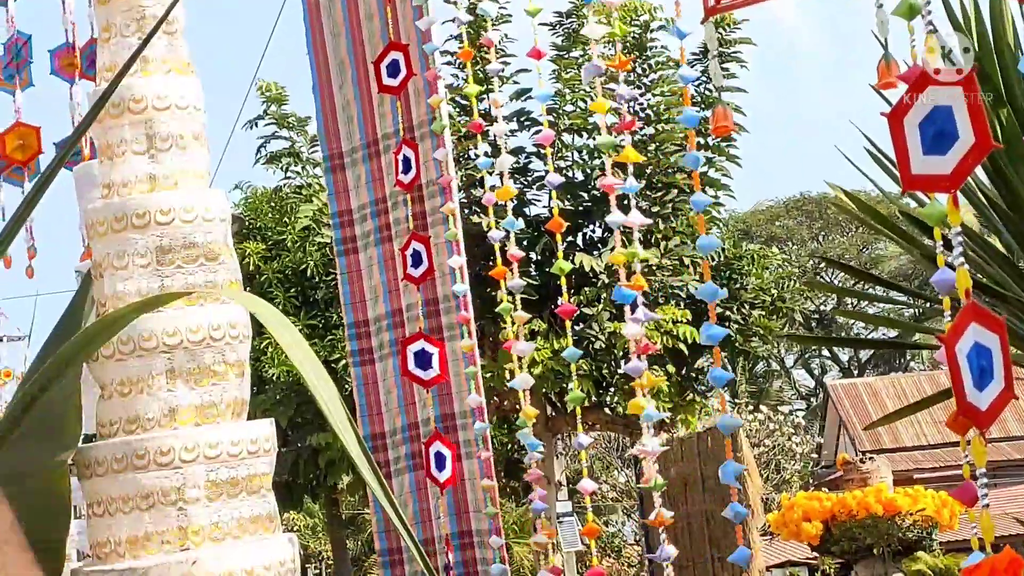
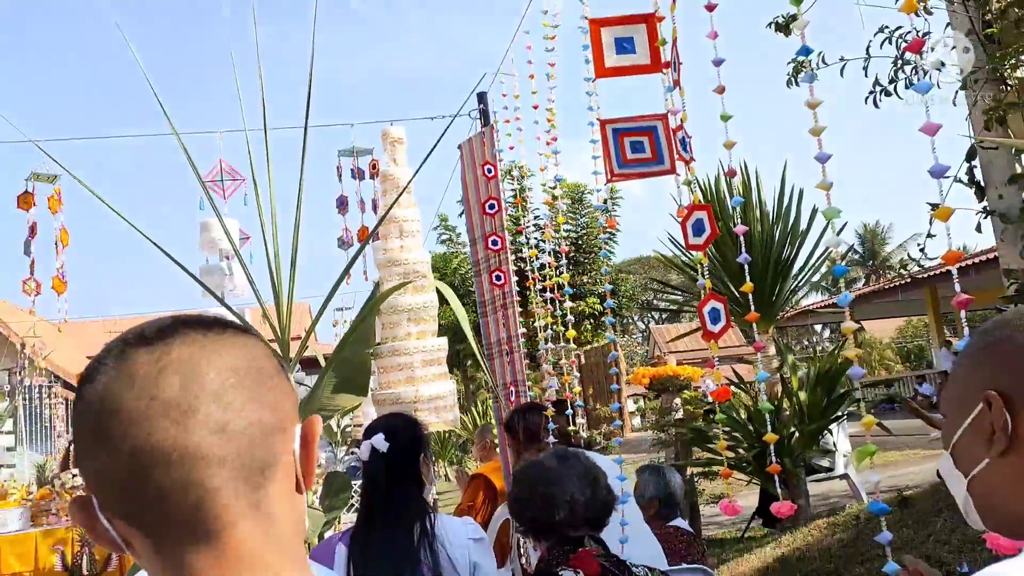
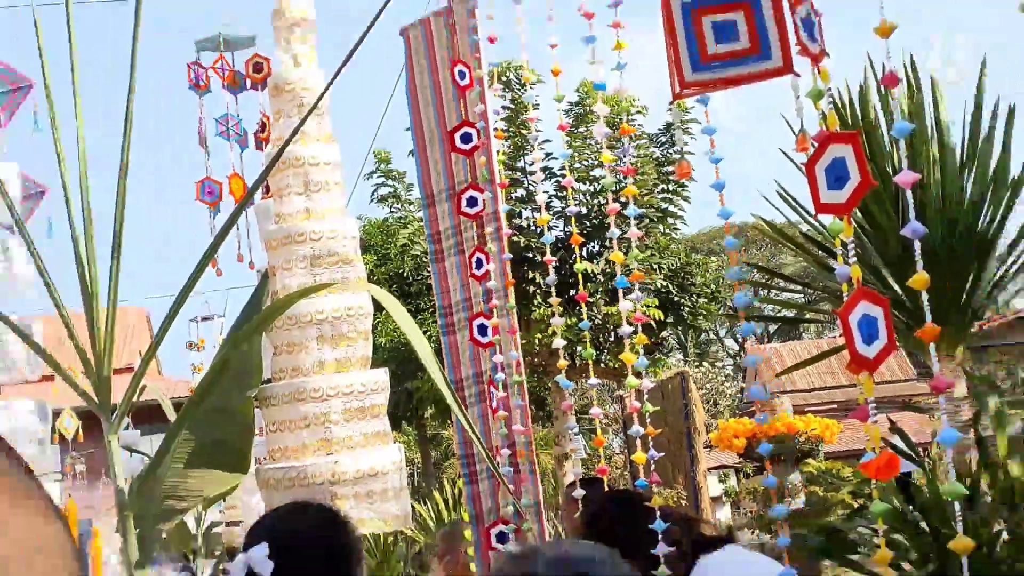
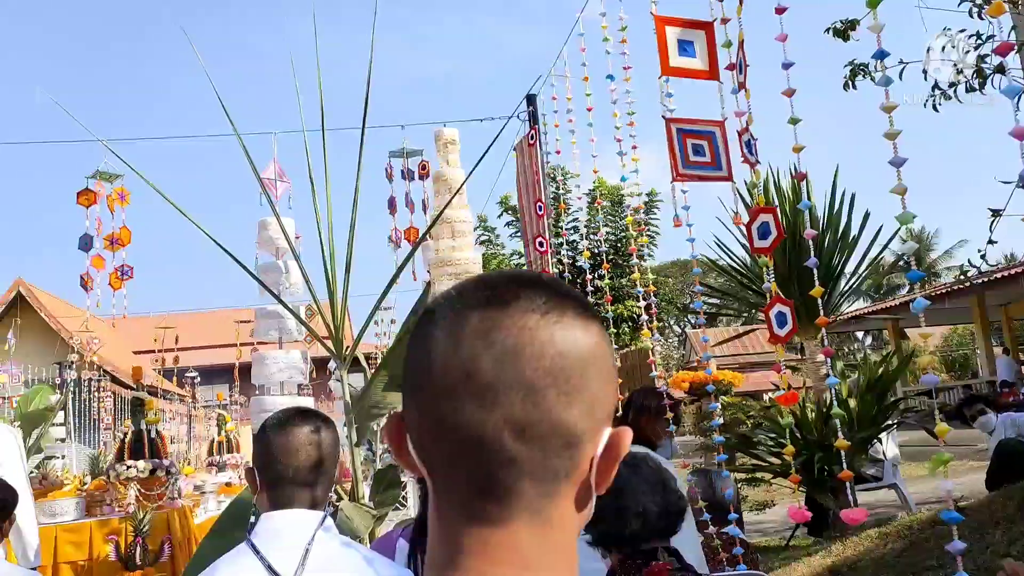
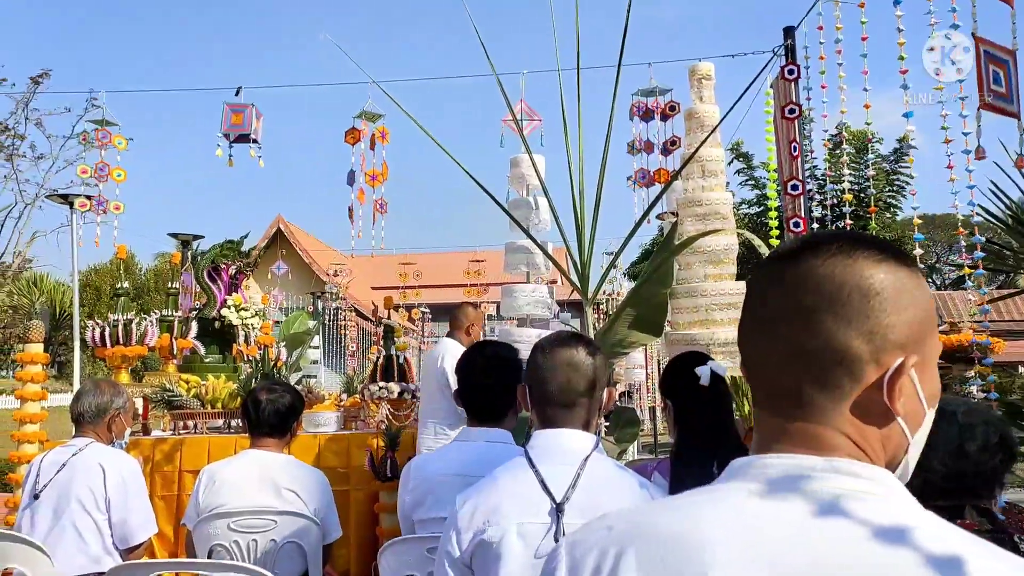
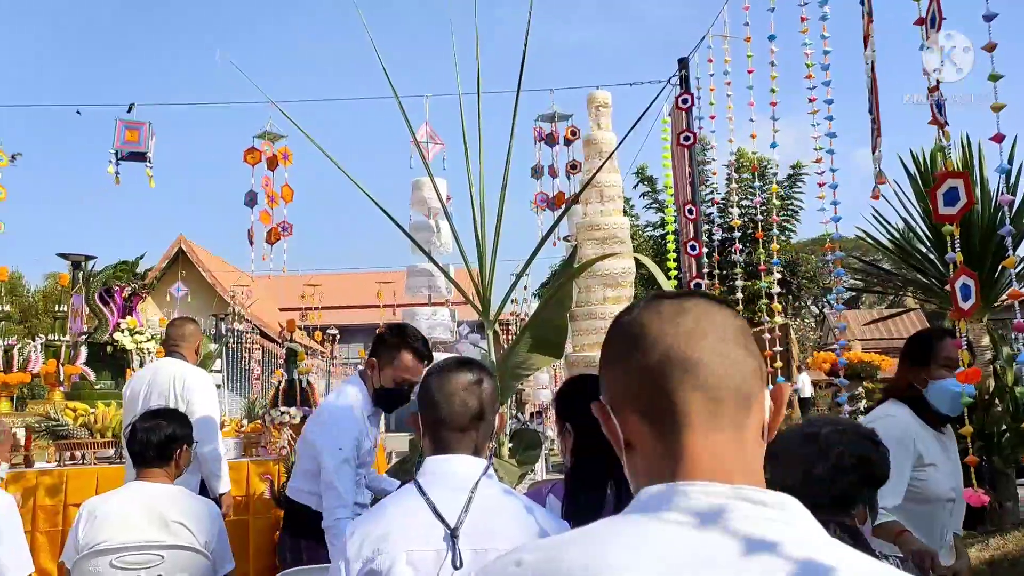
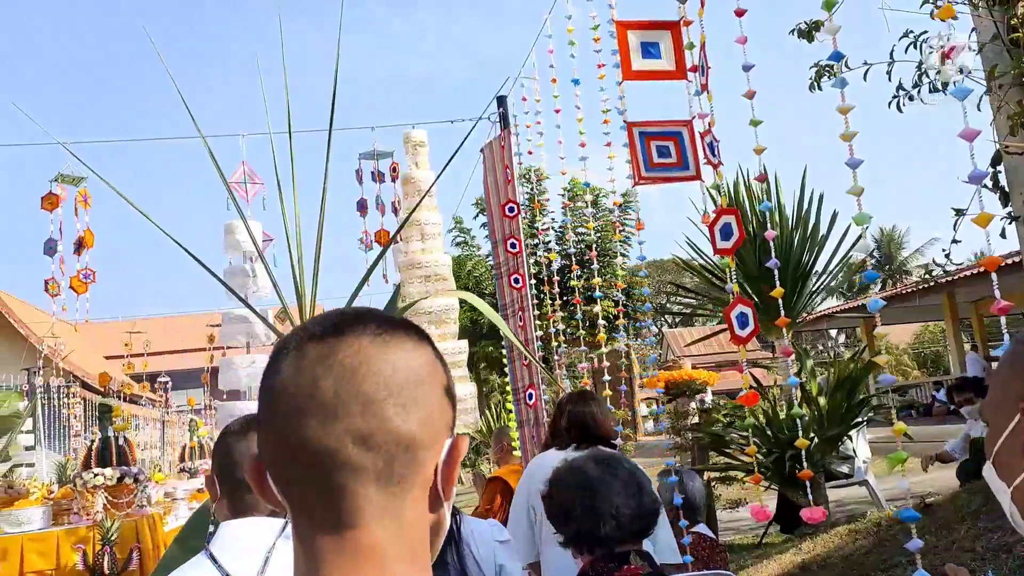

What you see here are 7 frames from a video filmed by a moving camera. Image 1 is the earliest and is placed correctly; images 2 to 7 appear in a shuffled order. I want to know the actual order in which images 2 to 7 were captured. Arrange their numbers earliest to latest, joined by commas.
3, 2, 7, 4, 6, 5
